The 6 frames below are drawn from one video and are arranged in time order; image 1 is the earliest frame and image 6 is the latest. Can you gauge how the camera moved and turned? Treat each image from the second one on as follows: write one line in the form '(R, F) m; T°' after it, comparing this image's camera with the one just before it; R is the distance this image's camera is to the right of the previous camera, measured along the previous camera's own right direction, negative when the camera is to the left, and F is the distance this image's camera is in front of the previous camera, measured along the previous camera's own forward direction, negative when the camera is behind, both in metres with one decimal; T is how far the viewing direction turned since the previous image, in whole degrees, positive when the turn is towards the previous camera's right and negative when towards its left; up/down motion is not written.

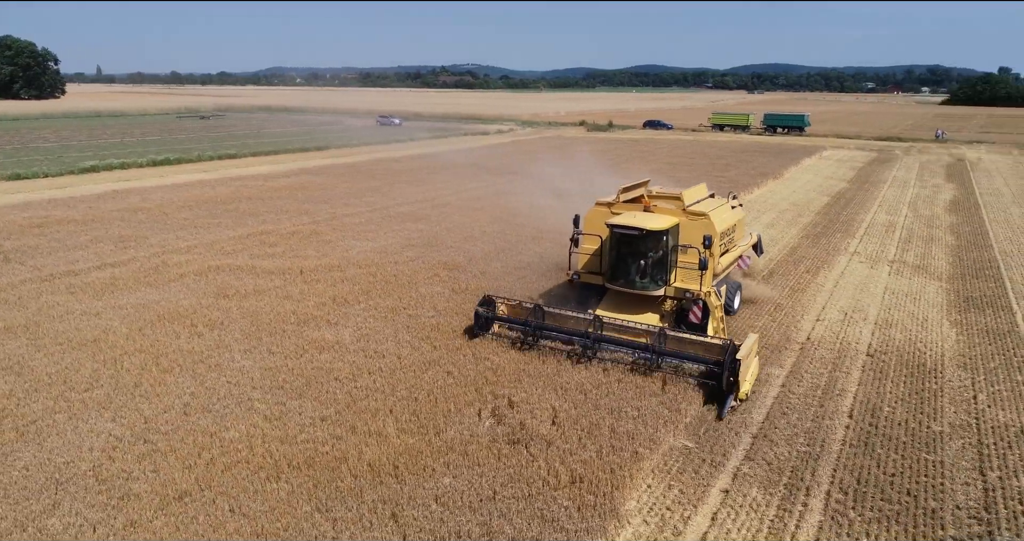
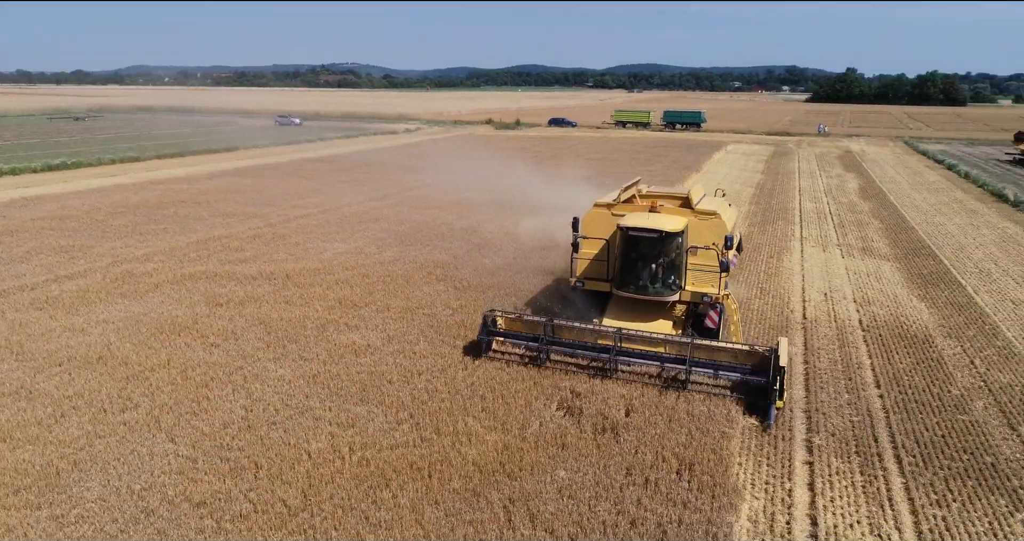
(-1.9, +0.2) m; +9°
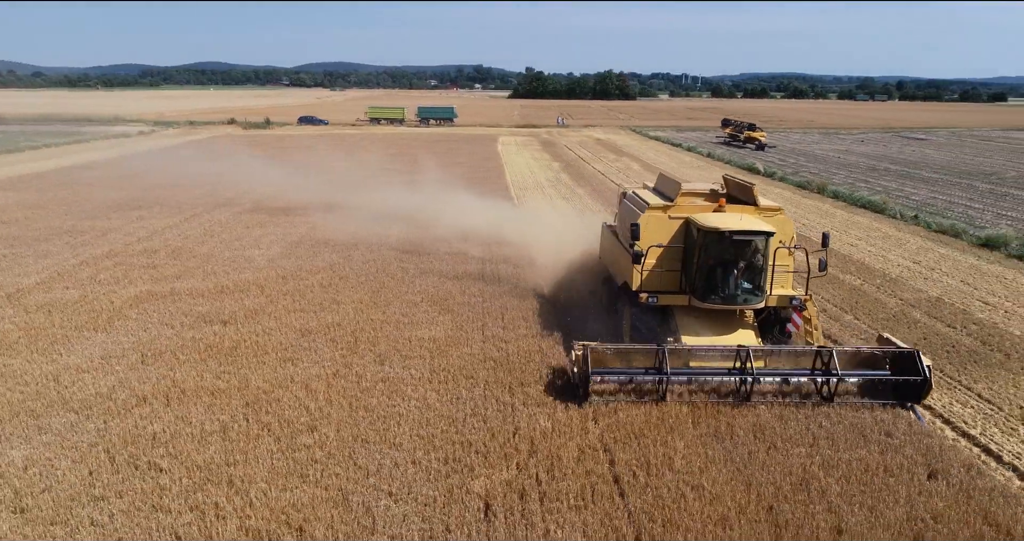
(-4.5, +0.5) m; +22°
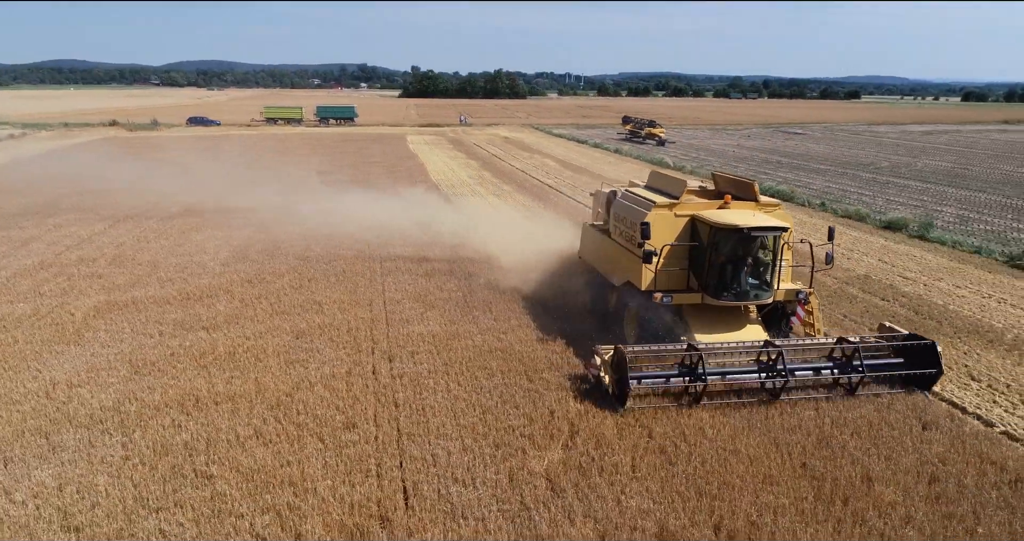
(-1.3, -0.1) m; +9°
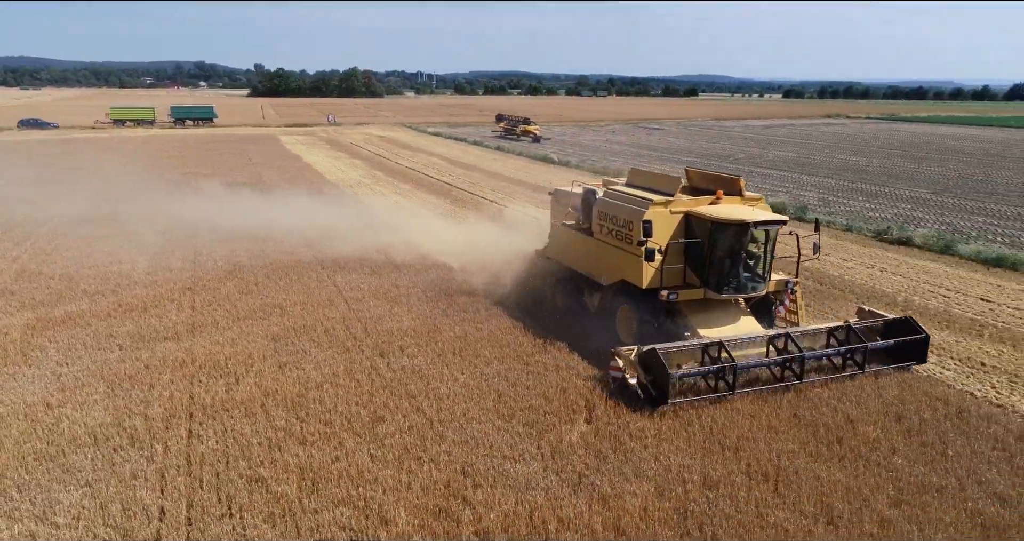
(-1.5, -0.2) m; +11°
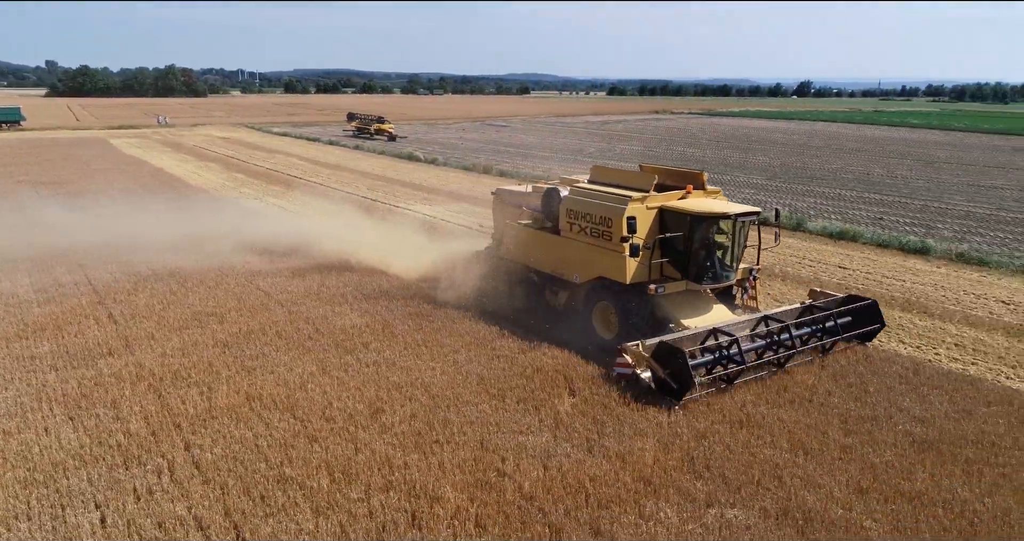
(-1.4, -0.3) m; +13°
